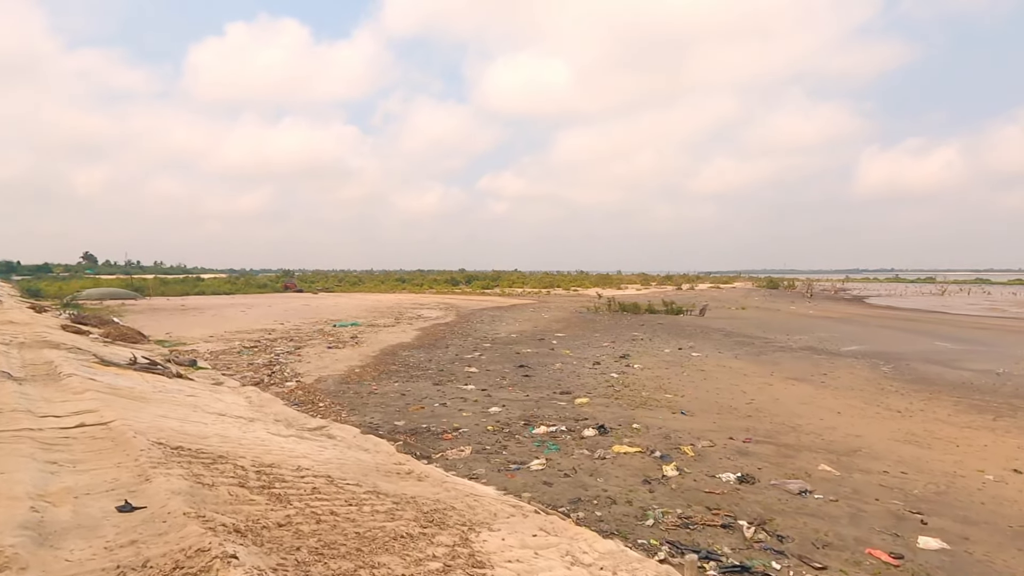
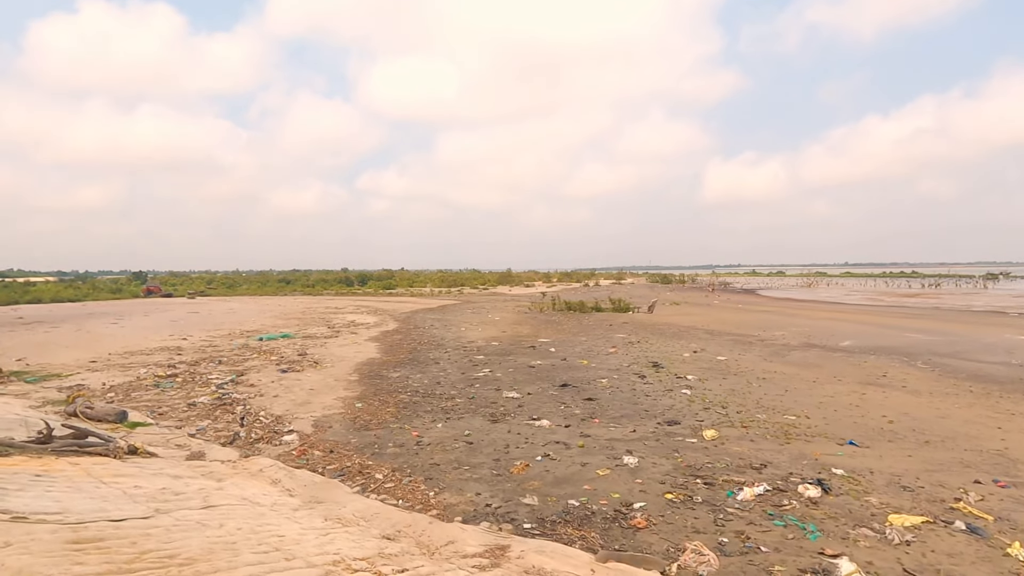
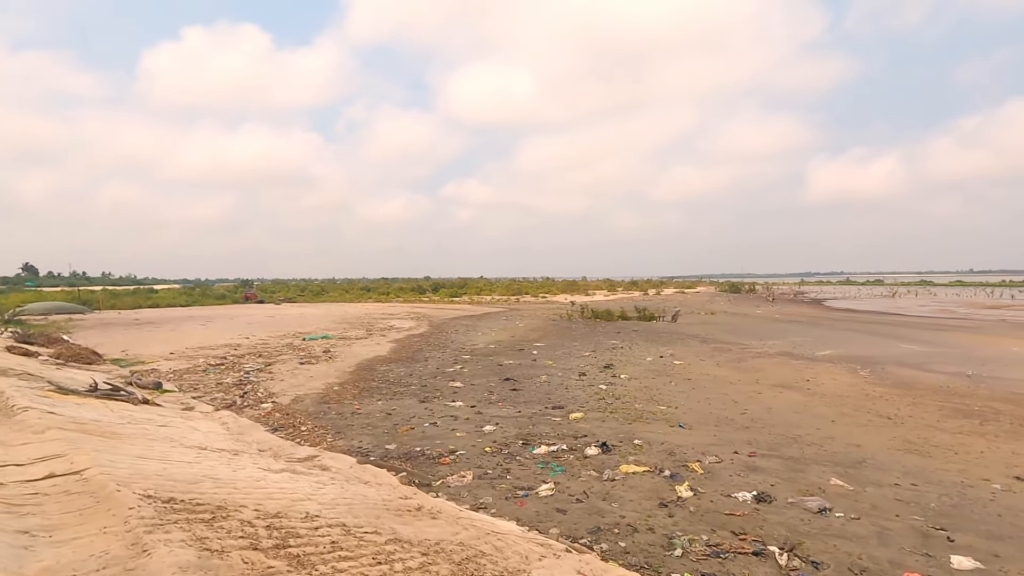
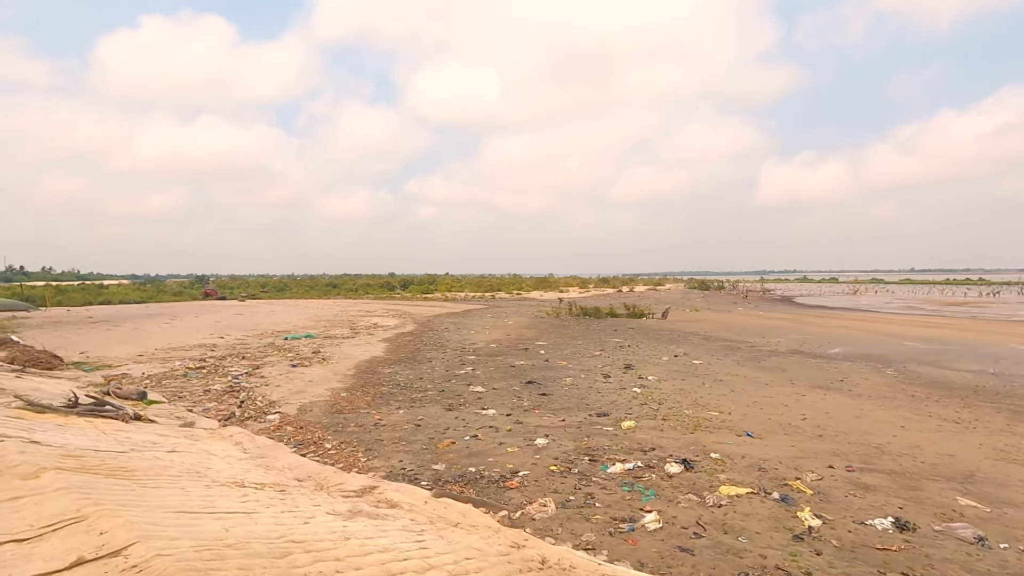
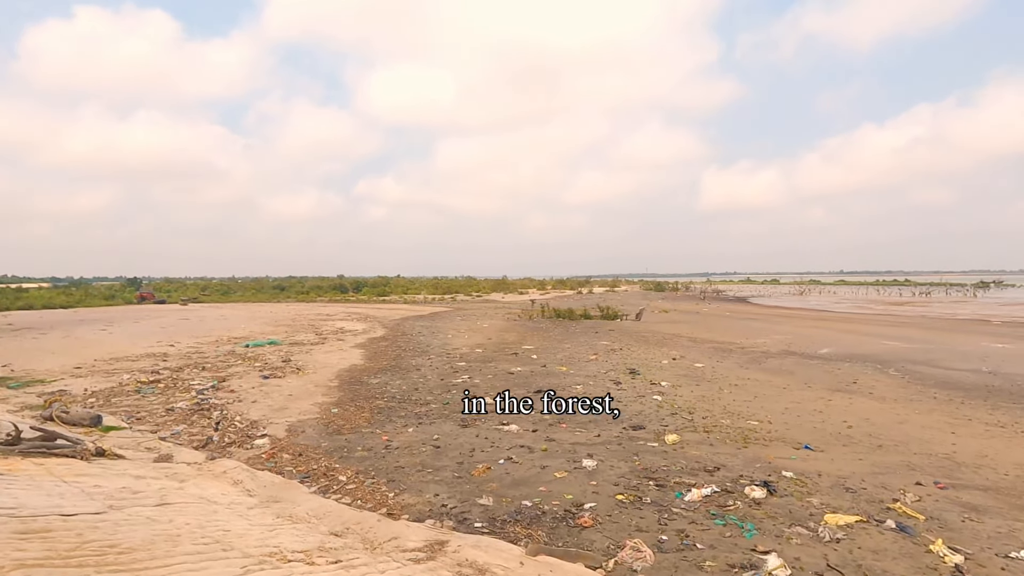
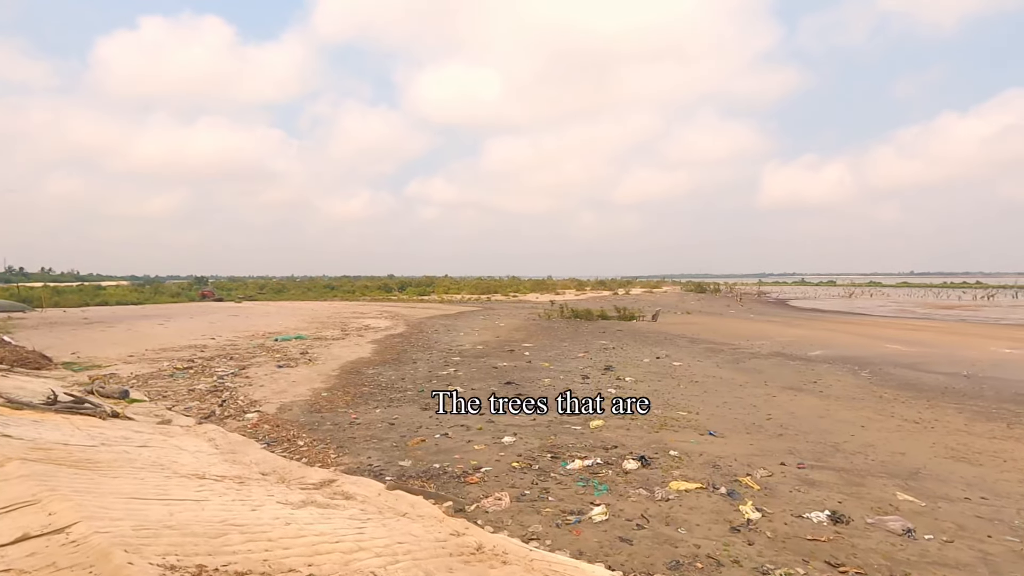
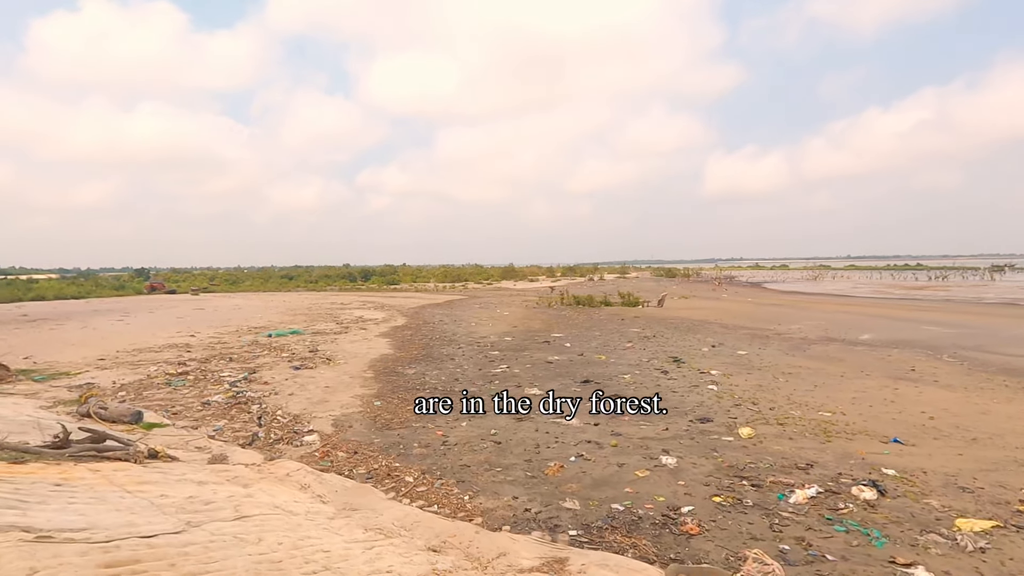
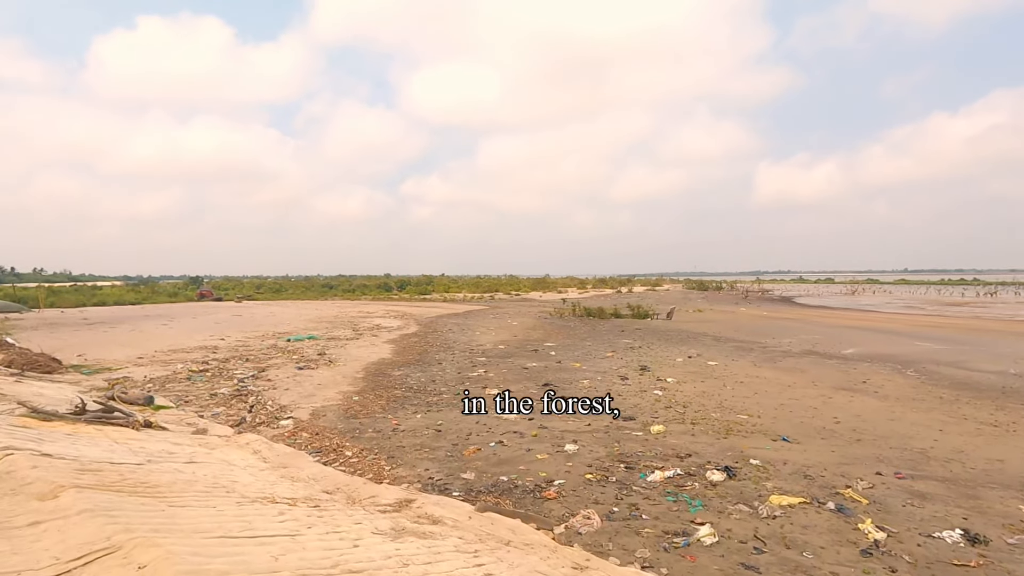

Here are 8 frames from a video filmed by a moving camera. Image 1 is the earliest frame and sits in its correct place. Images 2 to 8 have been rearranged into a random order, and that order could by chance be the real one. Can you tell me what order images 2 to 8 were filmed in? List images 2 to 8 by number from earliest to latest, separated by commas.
3, 6, 4, 8, 5, 2, 7
